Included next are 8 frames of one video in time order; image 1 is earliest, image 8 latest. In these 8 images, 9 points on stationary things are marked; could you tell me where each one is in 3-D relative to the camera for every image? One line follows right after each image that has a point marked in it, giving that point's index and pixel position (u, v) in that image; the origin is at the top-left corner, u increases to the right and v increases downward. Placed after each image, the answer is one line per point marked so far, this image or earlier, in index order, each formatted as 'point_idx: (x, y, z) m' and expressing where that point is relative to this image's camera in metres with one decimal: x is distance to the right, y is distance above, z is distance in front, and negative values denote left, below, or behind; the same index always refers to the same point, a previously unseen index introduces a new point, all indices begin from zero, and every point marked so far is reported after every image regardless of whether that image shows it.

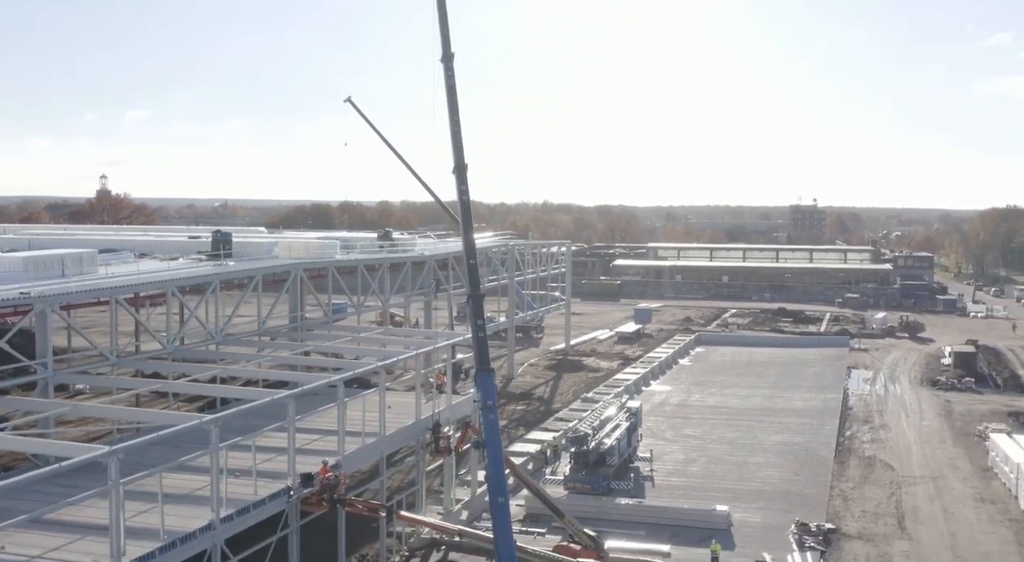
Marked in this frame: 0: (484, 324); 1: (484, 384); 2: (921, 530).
0: (-0.4, -0.7, +13.4) m
1: (-0.4, -1.6, +12.4) m
2: (+9.7, -5.9, +19.1) m
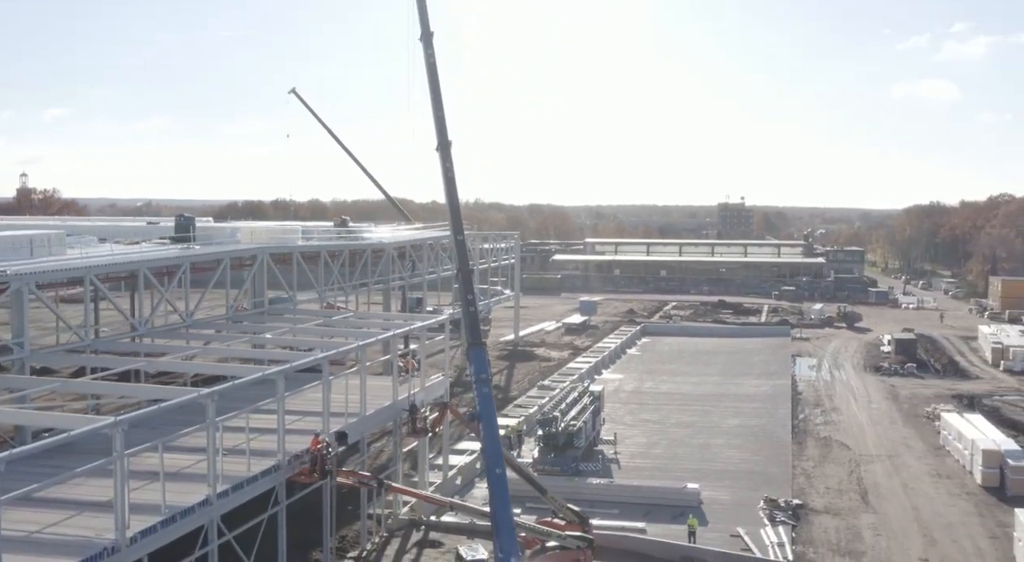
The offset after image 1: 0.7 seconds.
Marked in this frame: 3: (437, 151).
0: (-0.6, -0.3, +13.4) m
1: (-0.6, -1.2, +12.3) m
2: (+9.1, -5.5, +19.7) m
3: (-1.4, +2.4, +15.2) m
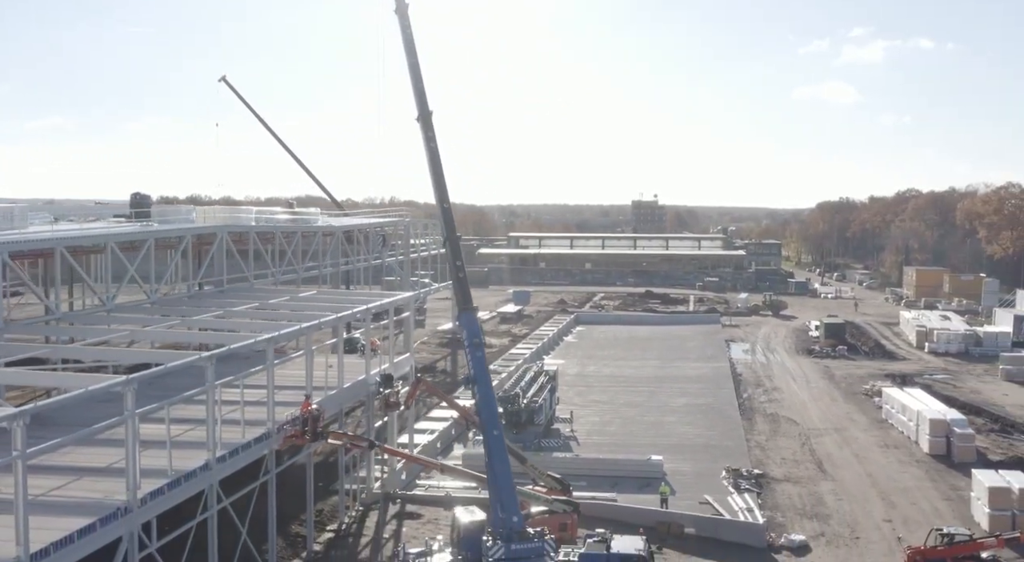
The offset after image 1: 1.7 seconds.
0: (-0.8, +0.2, +13.3) m
1: (-0.7, -0.7, +12.3) m
2: (+8.4, -4.9, +20.5) m
3: (-1.8, +3.0, +15.0) m
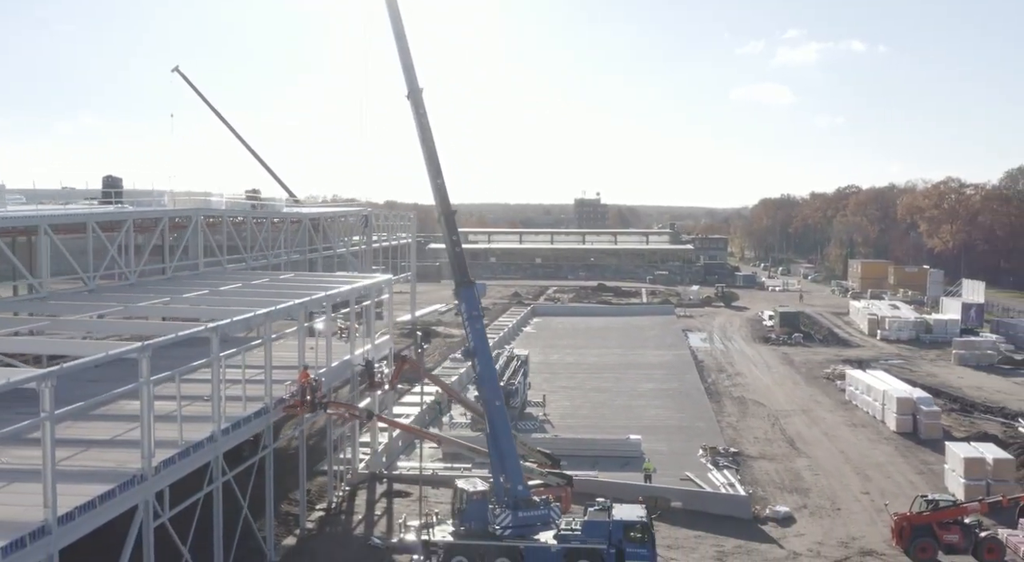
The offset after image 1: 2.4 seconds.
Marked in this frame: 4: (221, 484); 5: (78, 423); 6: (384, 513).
0: (-0.9, +0.6, +13.3) m
1: (-0.7, -0.3, +12.3) m
2: (+7.9, -4.4, +21.0) m
3: (-1.9, +3.4, +14.9) m
4: (-3.5, -2.4, +9.7) m
5: (-5.3, -1.8, +10.0) m
6: (-2.2, -4.1, +14.2) m
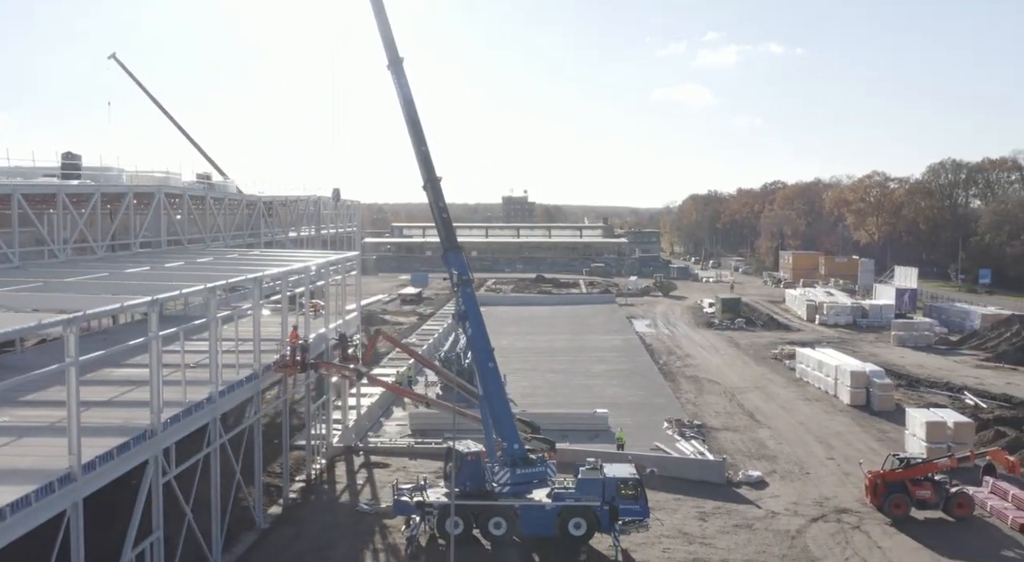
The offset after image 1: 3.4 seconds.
0: (-1.1, +1.2, +13.3) m
1: (-0.9, +0.3, +12.3) m
2: (+7.0, -3.8, +21.7) m
3: (-2.3, +4.0, +14.8) m
4: (-3.5, -1.9, +9.5) m
5: (-5.3, -1.3, +9.6) m
6: (-2.5, -3.5, +14.1) m
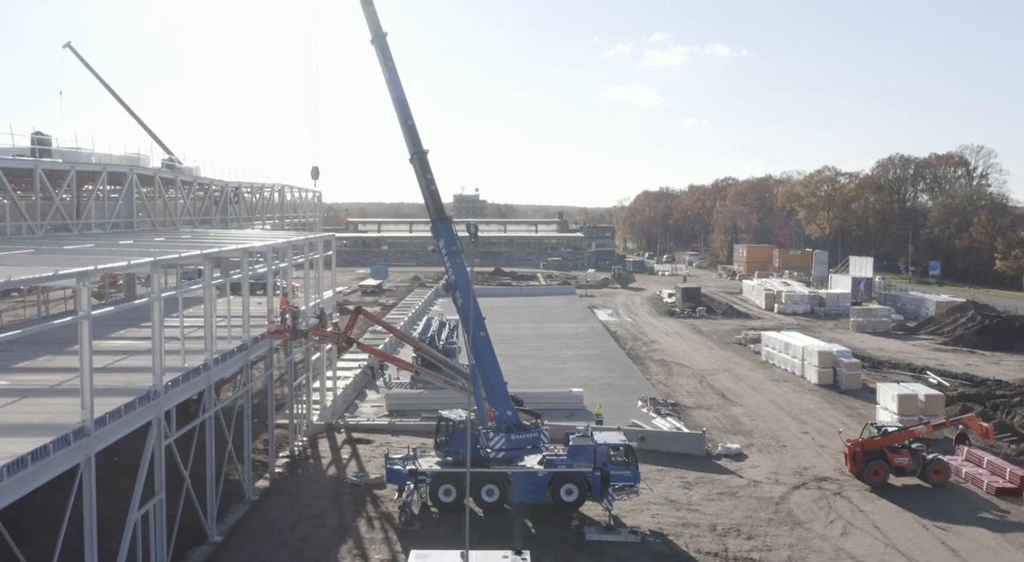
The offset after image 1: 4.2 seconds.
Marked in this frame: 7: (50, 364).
0: (-1.3, +1.6, +13.2) m
1: (-1.0, +0.7, +12.3) m
2: (+6.4, -3.3, +22.1) m
3: (-2.5, +4.4, +14.6) m
4: (-3.5, -1.5, +9.4) m
5: (-5.3, -0.8, +9.4) m
6: (-2.8, -3.1, +14.0) m
7: (-5.2, -0.9, +9.0) m
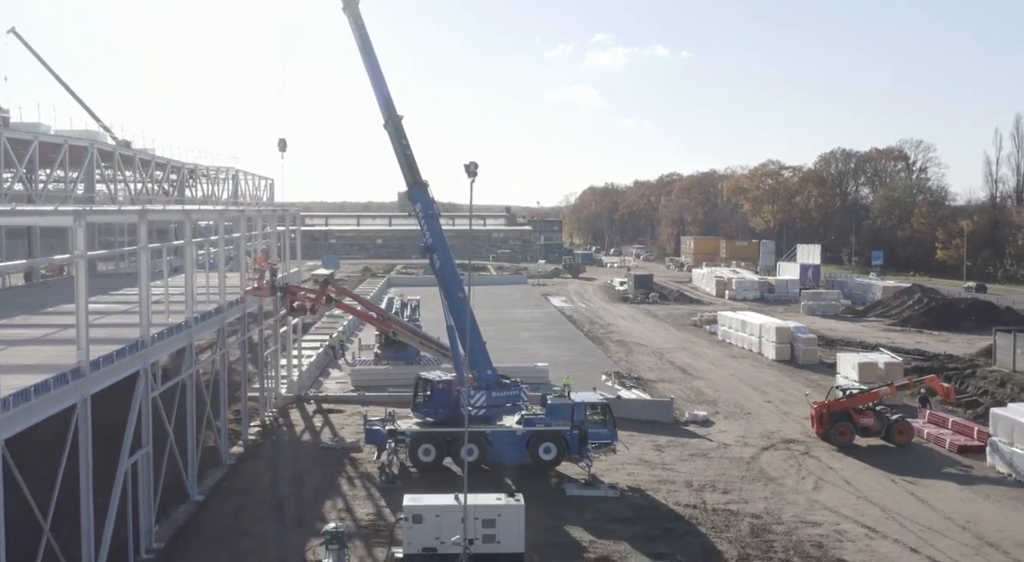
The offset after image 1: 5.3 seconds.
0: (-1.7, +2.2, +13.1) m
1: (-1.3, +1.3, +12.2) m
2: (+5.4, -2.6, +22.5) m
3: (-3.0, +5.1, +14.4) m
4: (-3.6, -1.0, +9.2) m
5: (-5.5, -0.3, +9.1) m
6: (-3.3, -2.5, +13.9) m
7: (-5.3, -0.3, +8.7) m
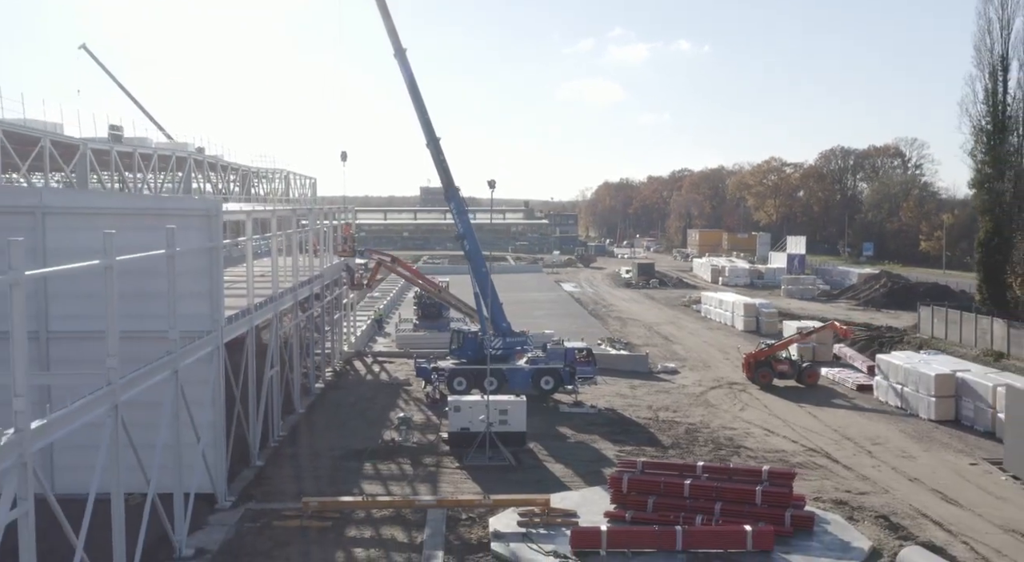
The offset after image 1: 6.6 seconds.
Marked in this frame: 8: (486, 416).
0: (-1.5, +2.7, +17.1) m
1: (-1.1, +1.8, +16.2) m
2: (+5.8, -2.0, +26.5) m
3: (-2.7, +5.6, +18.4) m
4: (-3.5, -0.5, +13.3) m
5: (-5.3, +0.2, +13.2) m
6: (-3.0, -2.0, +18.0) m
7: (-5.2, +0.1, +12.8) m
8: (-0.4, -2.0, +11.7) m
